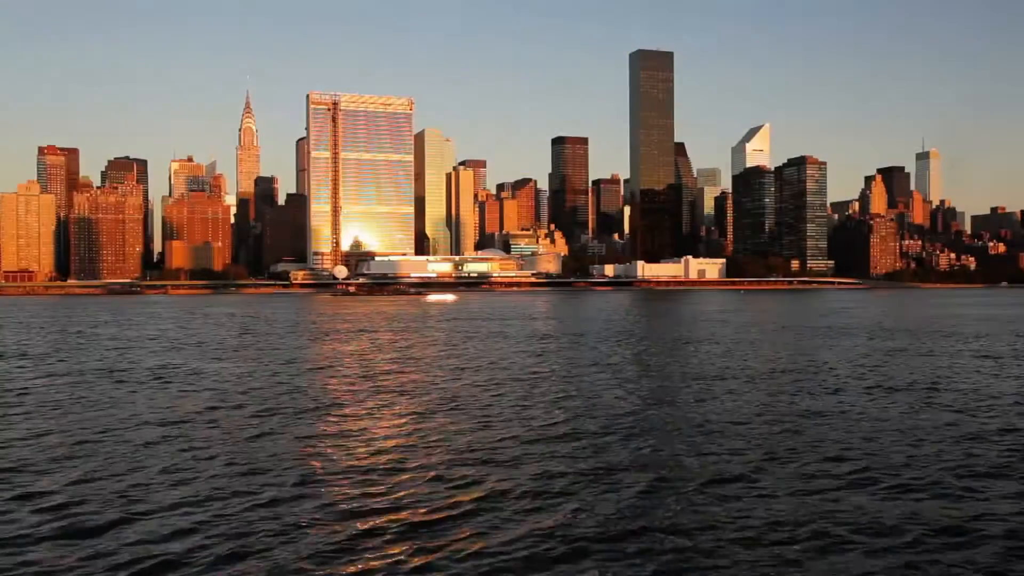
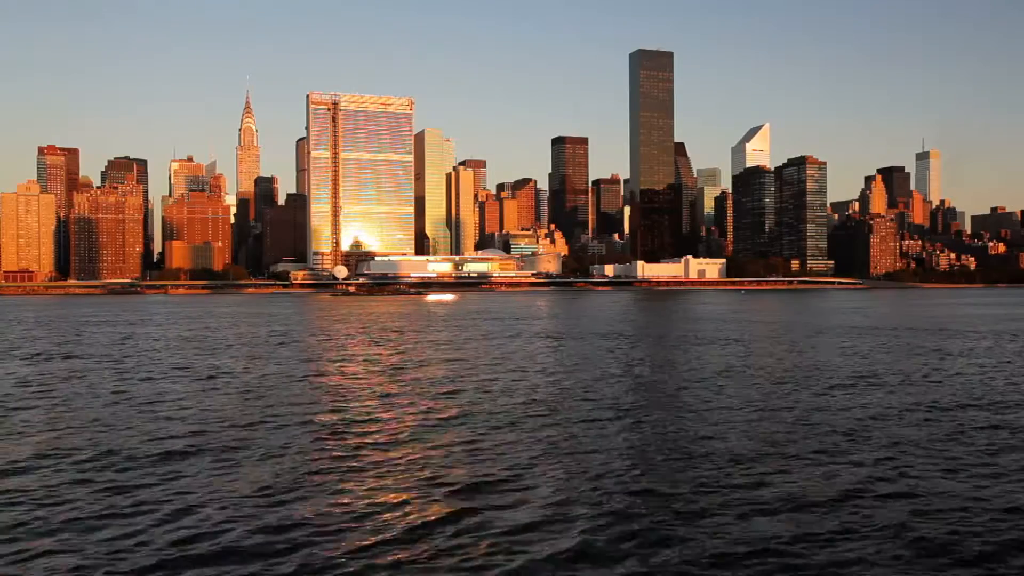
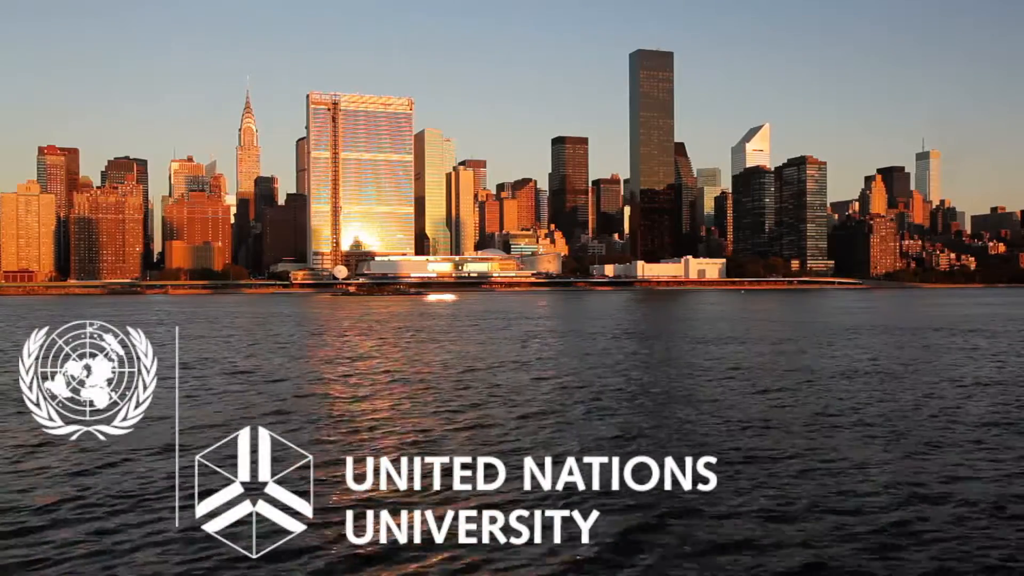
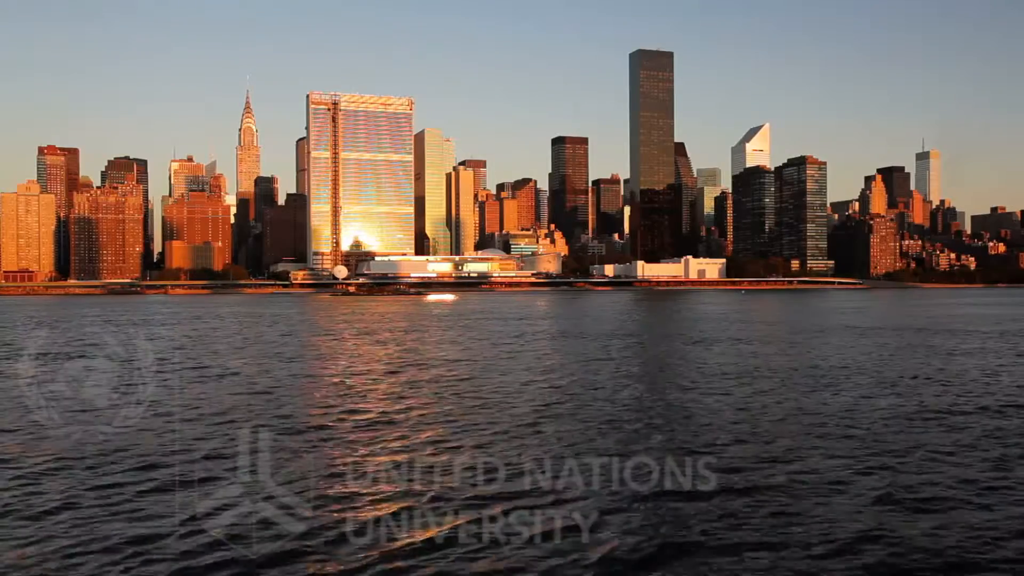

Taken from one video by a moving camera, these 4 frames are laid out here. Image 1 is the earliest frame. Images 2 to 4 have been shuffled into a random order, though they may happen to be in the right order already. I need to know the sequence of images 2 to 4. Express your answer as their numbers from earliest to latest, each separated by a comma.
2, 4, 3
